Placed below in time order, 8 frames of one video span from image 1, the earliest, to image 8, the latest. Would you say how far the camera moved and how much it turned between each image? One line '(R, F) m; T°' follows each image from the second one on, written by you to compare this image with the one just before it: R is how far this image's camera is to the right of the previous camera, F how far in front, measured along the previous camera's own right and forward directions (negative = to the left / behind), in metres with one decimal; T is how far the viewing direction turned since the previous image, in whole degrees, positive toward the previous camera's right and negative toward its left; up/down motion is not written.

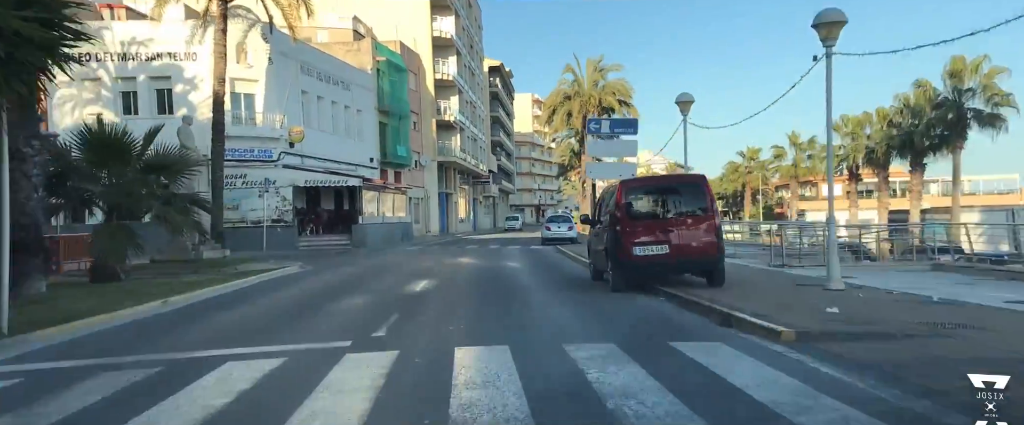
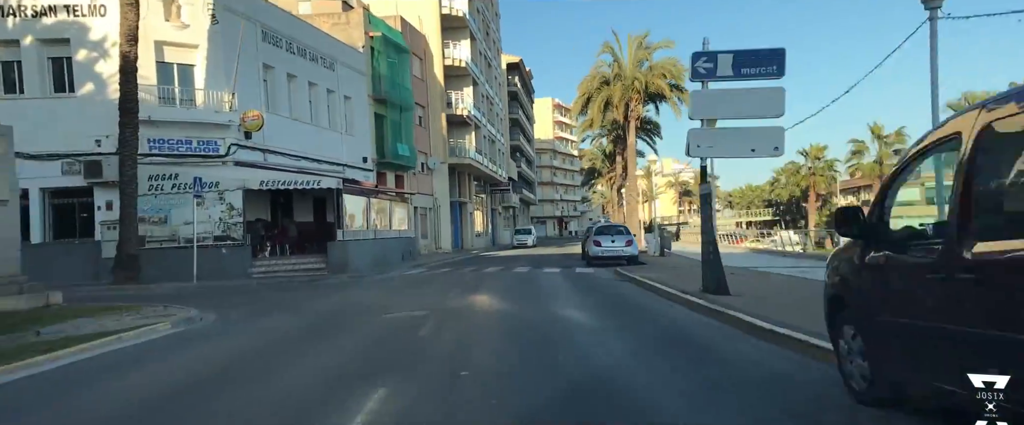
(-0.6, +7.9) m; -1°
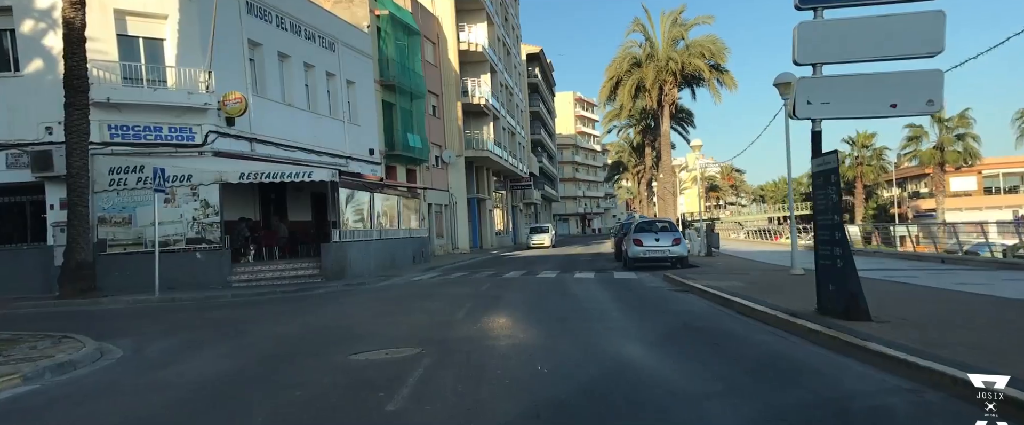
(-0.1, +3.2) m; -2°
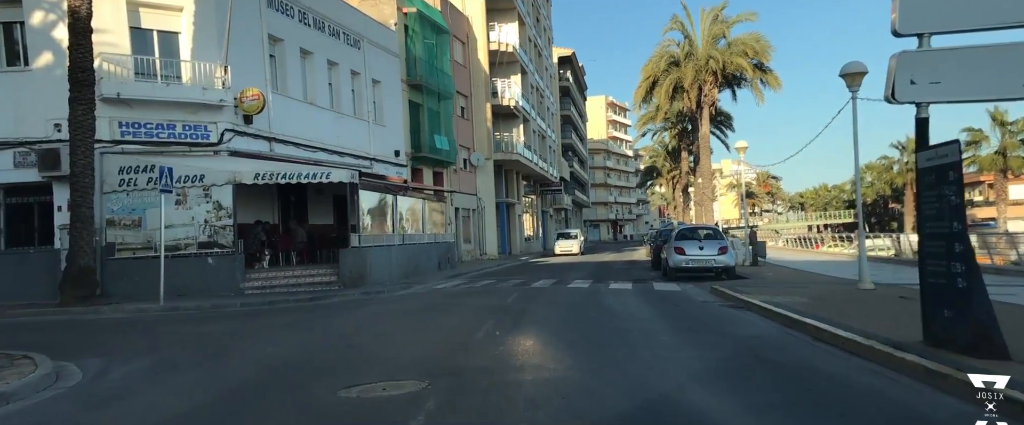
(0.0, +1.3) m; -3°
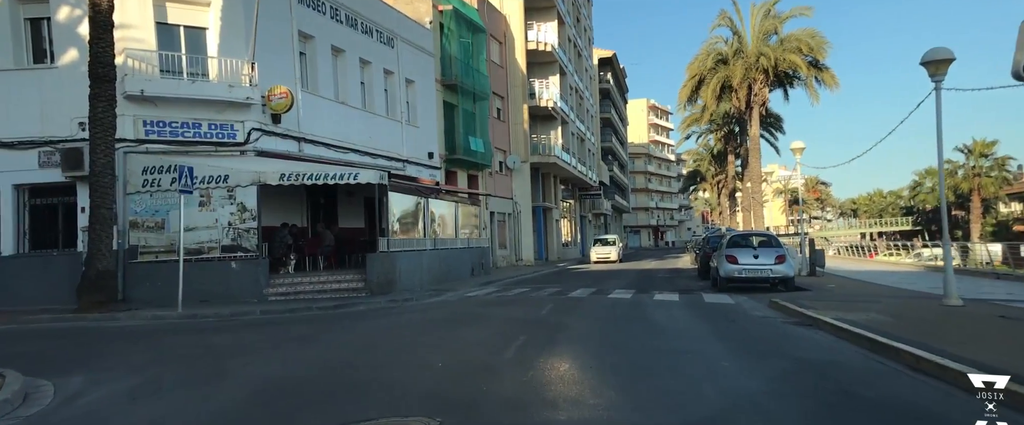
(0.0, +1.0) m; -3°
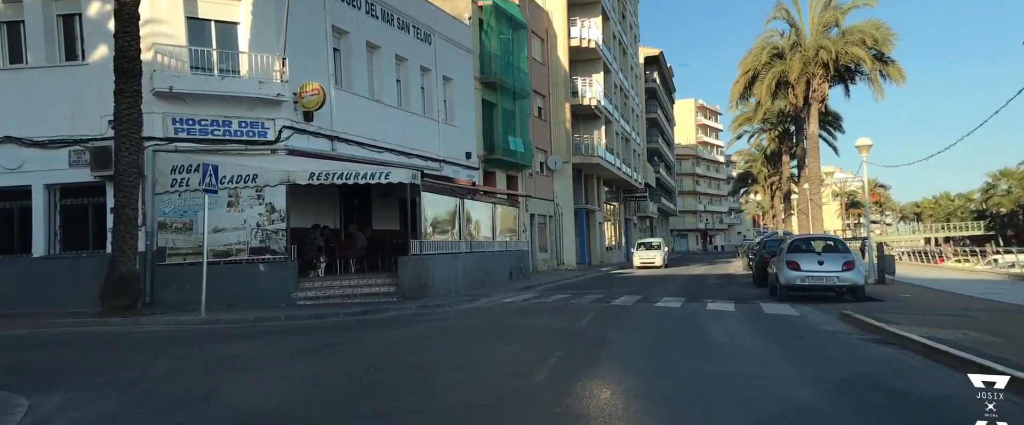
(+0.1, +1.0) m; -4°
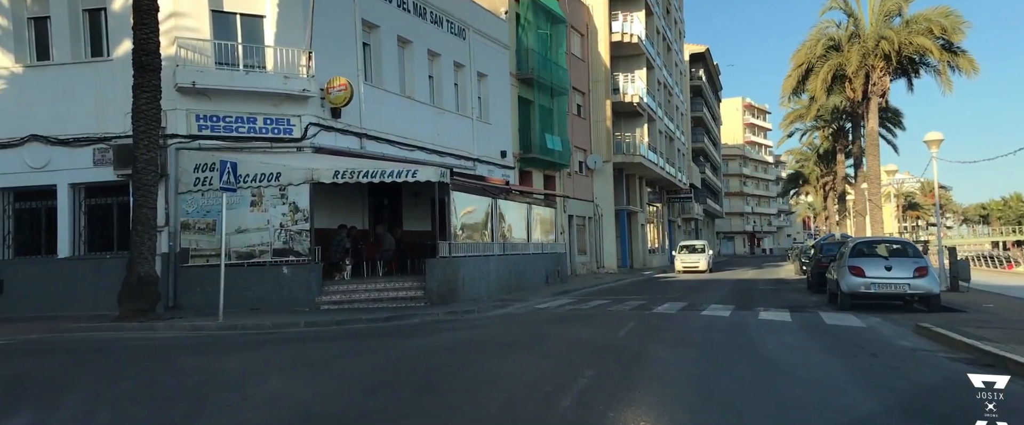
(+0.2, +0.9) m; -4°
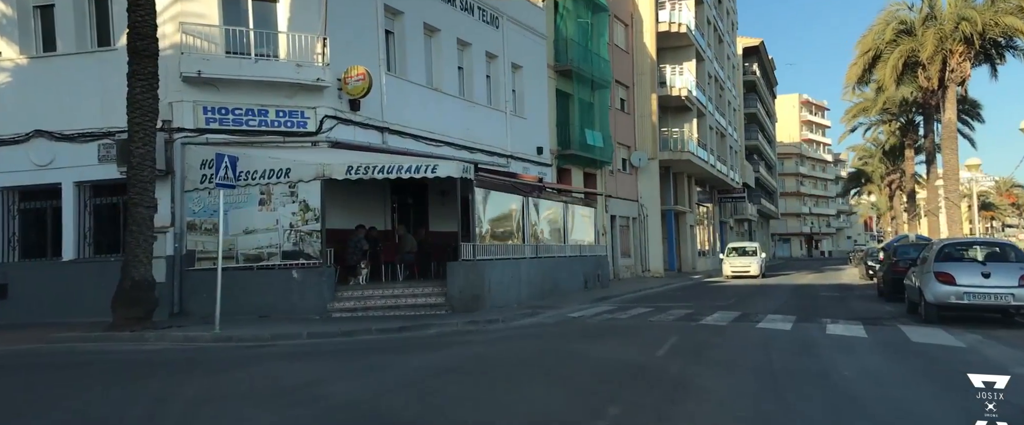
(+0.4, +1.4) m; -4°
